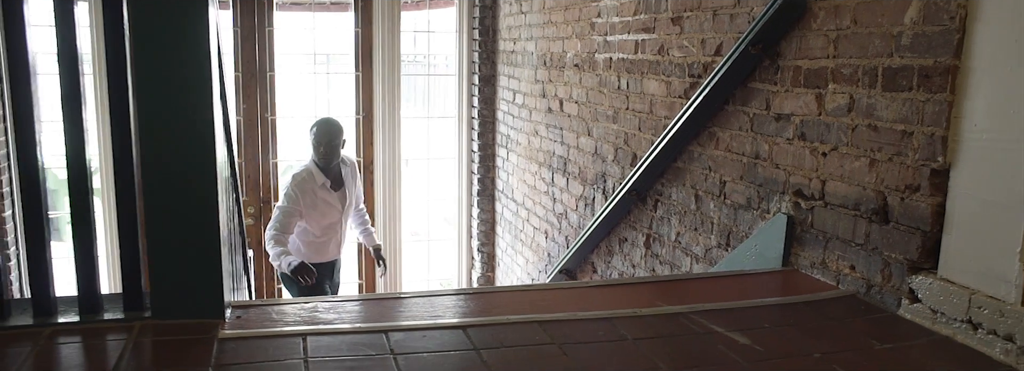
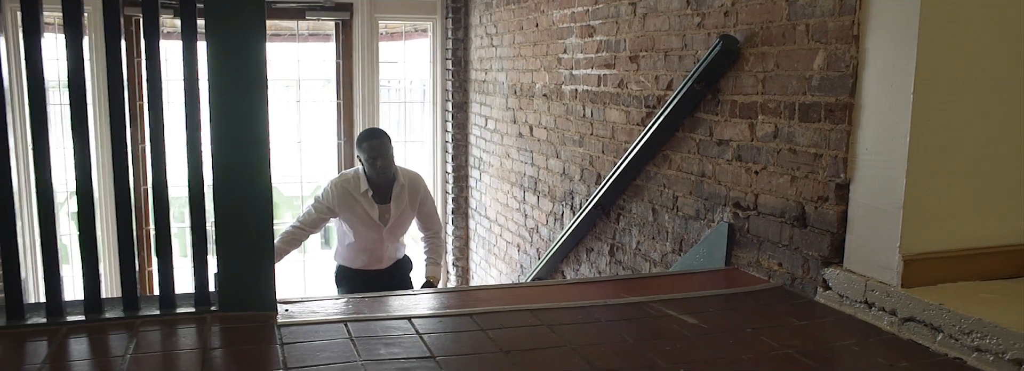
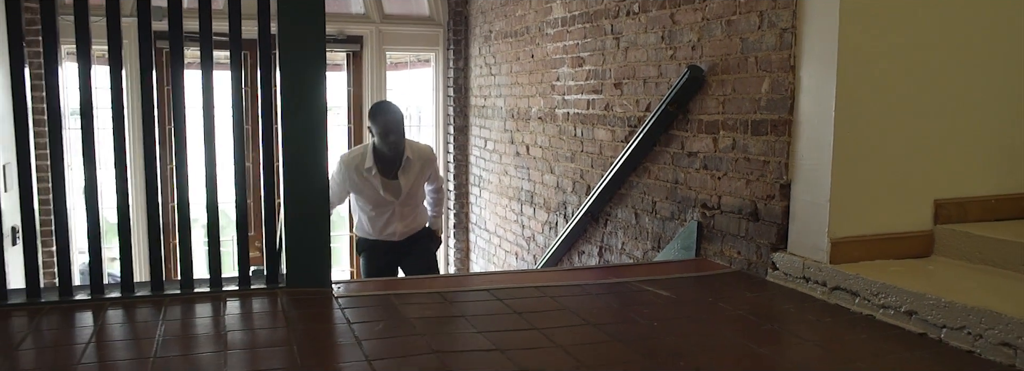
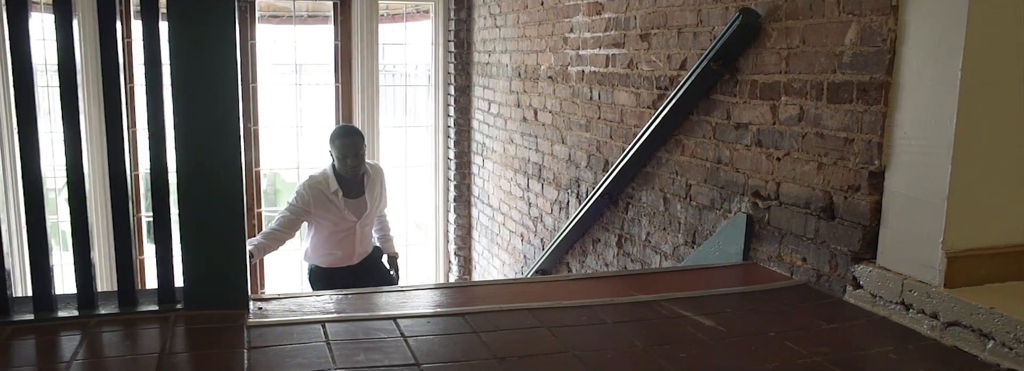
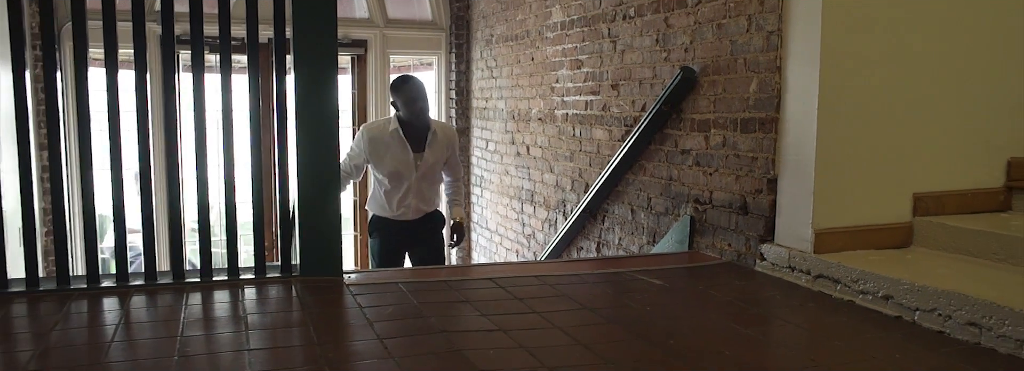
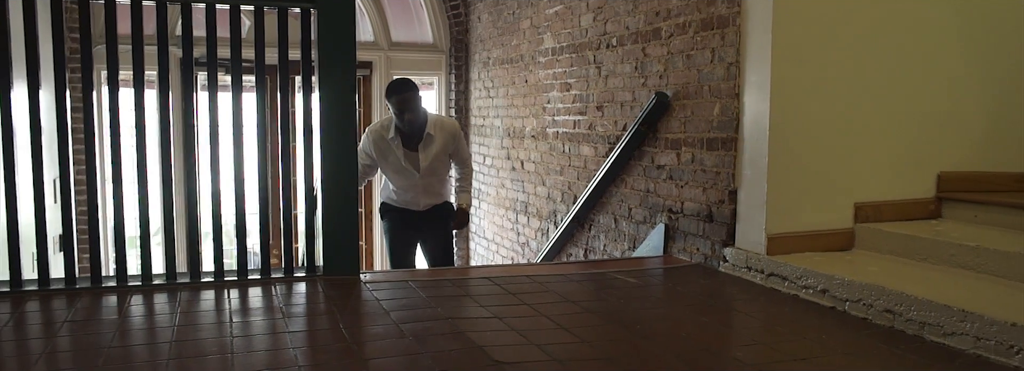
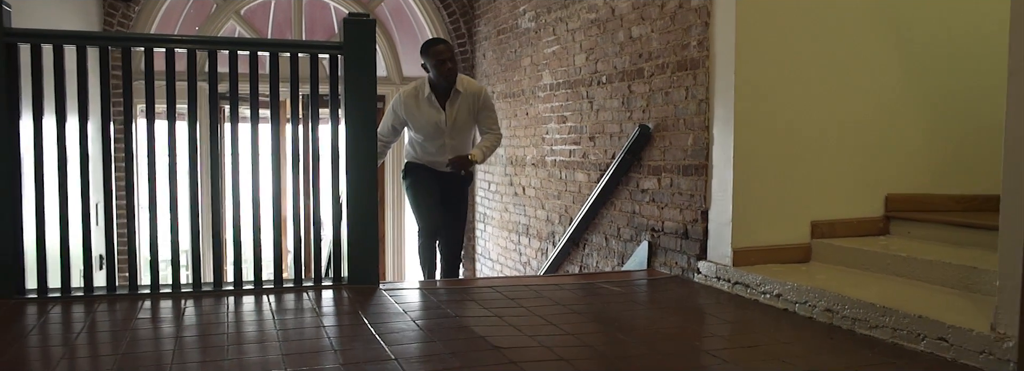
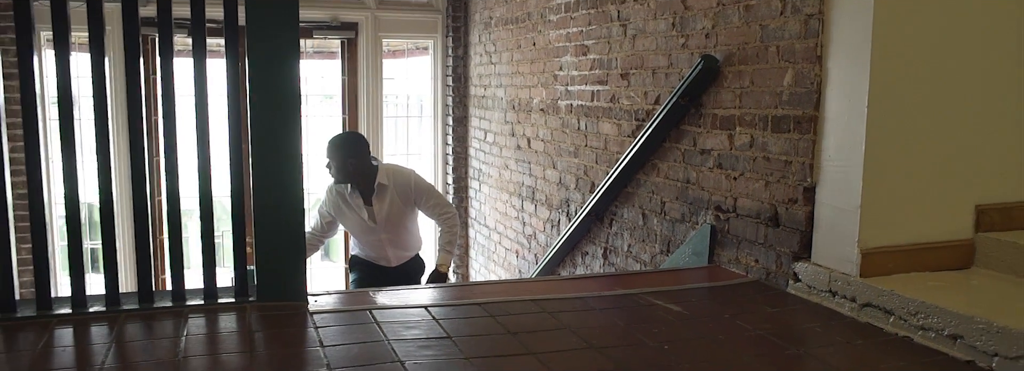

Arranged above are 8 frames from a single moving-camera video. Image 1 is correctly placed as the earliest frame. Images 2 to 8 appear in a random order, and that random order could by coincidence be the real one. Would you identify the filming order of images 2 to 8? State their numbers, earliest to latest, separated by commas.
4, 2, 8, 3, 5, 6, 7
